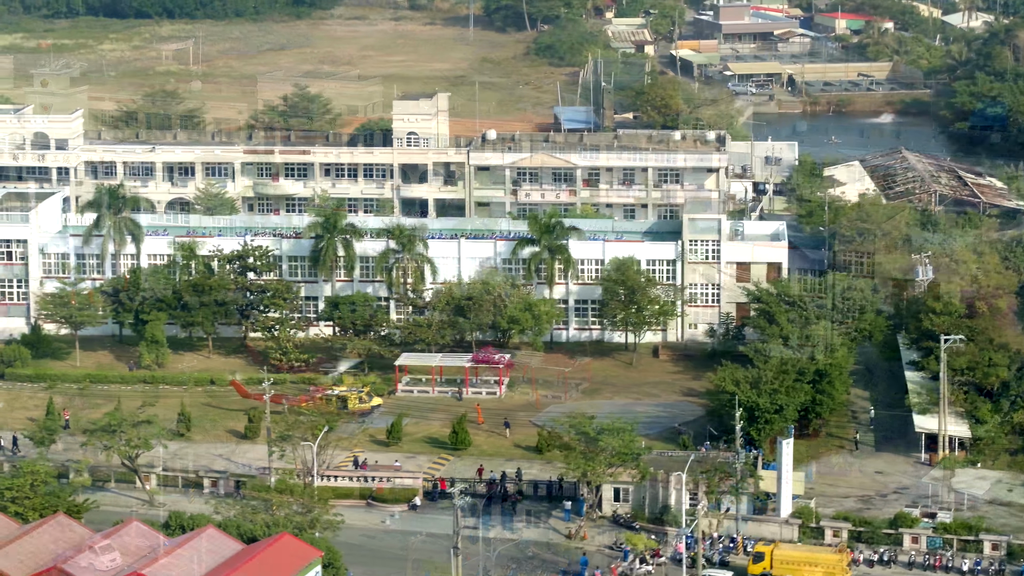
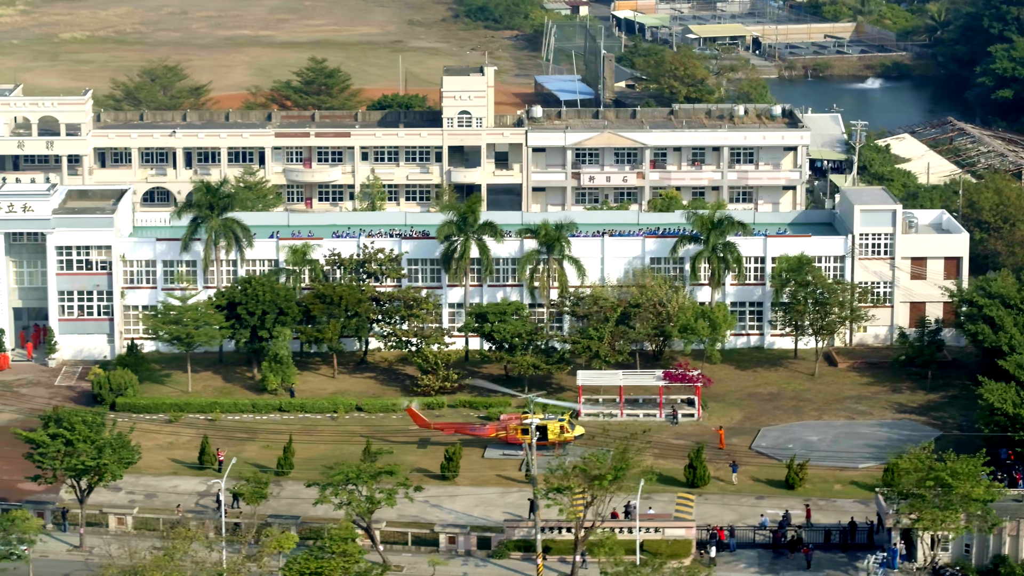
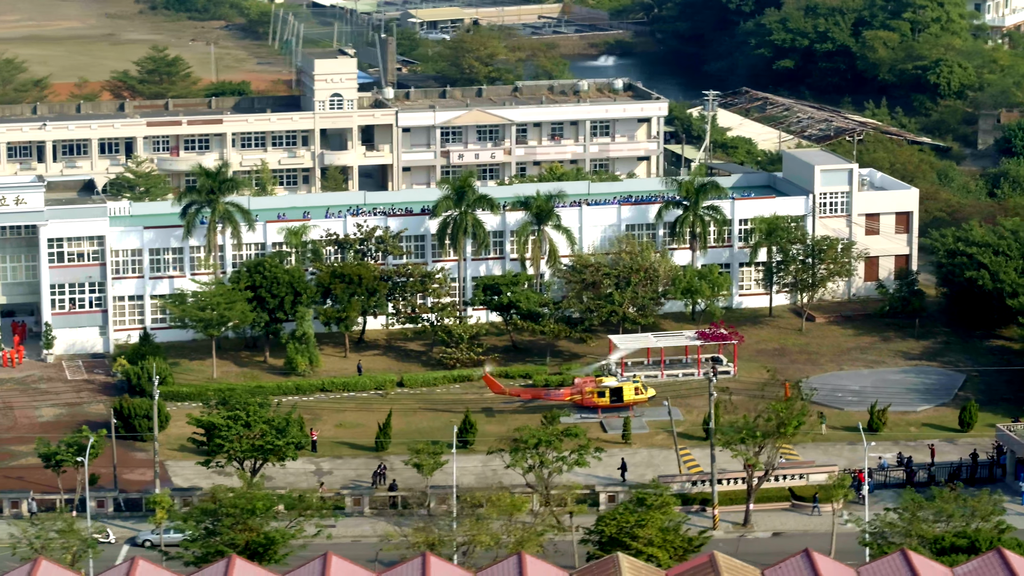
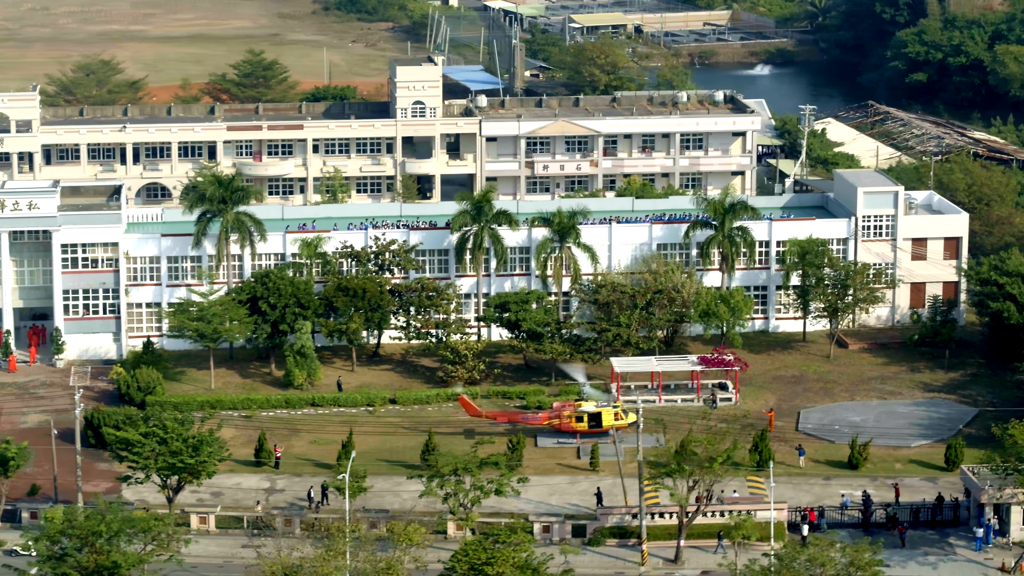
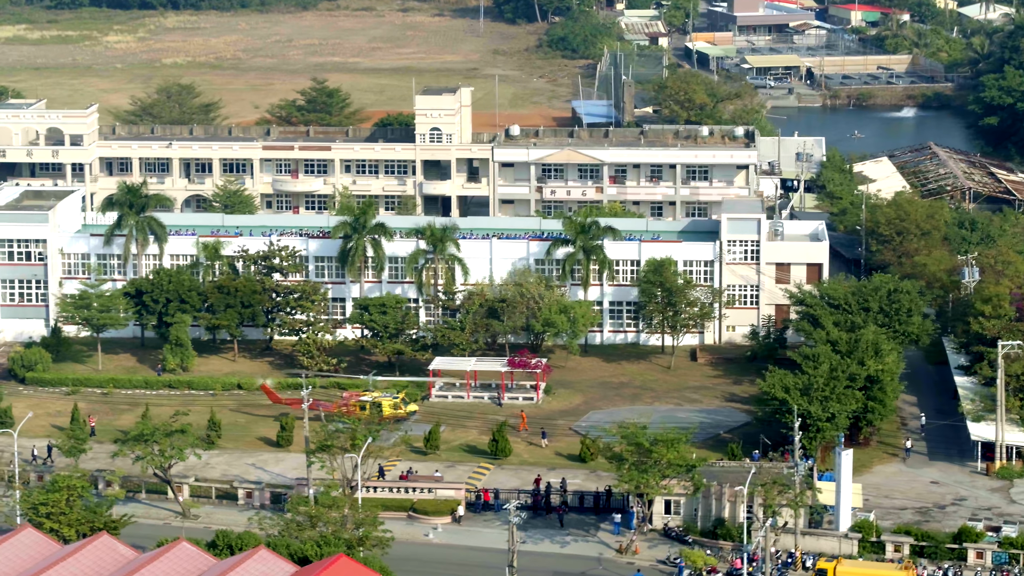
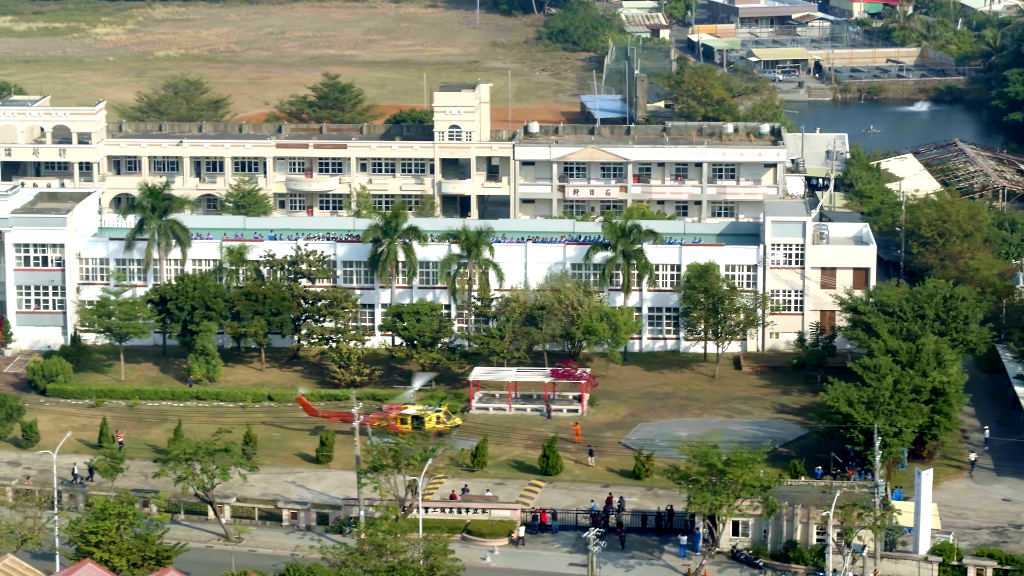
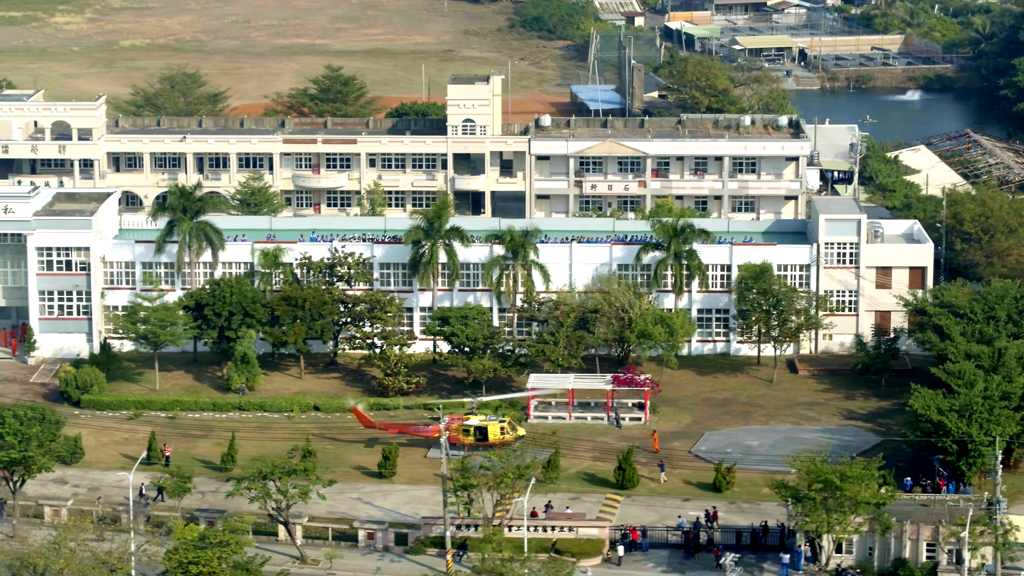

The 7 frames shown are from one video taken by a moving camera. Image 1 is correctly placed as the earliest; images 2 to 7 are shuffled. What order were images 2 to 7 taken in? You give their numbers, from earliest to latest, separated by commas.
5, 6, 7, 2, 4, 3
